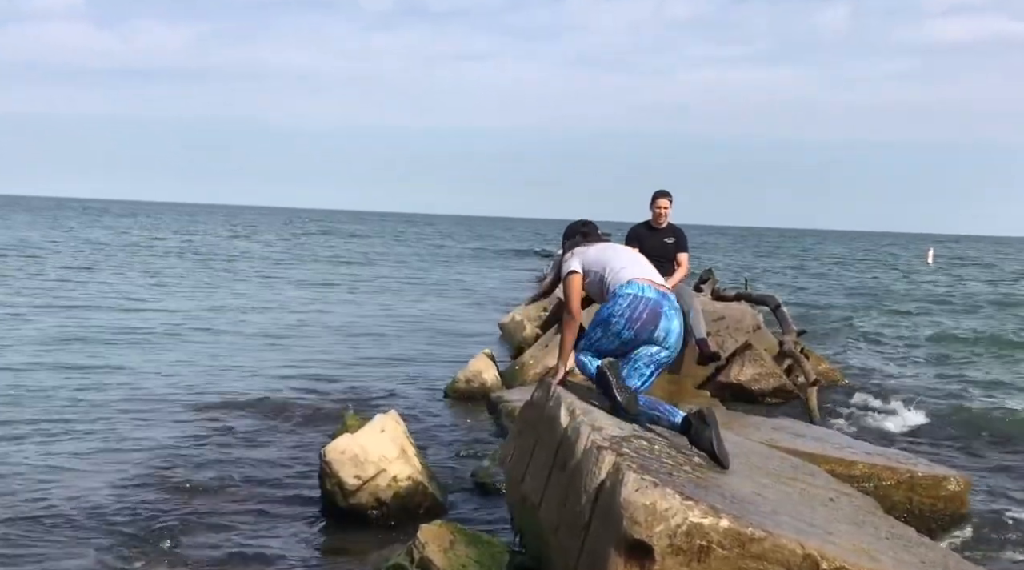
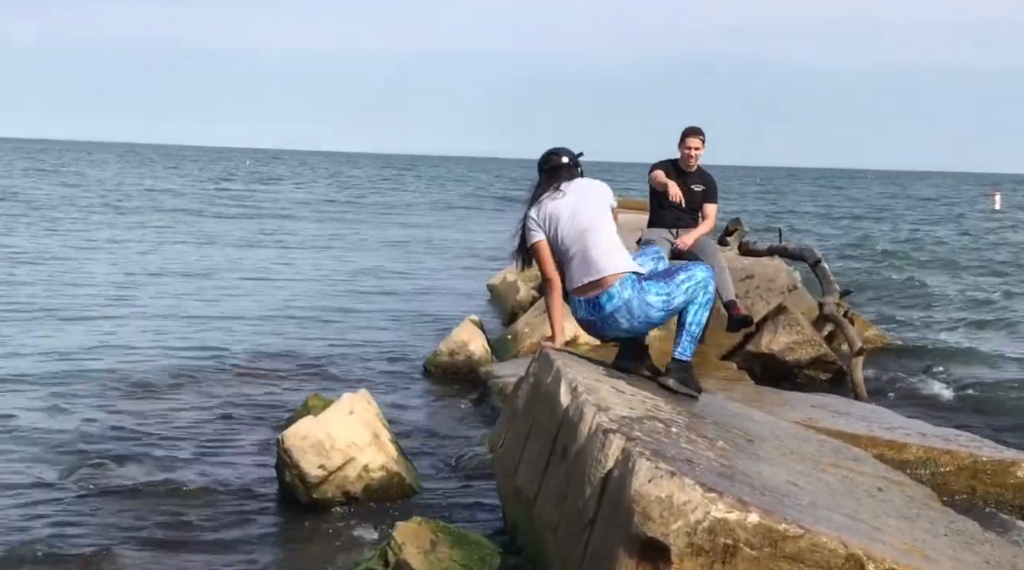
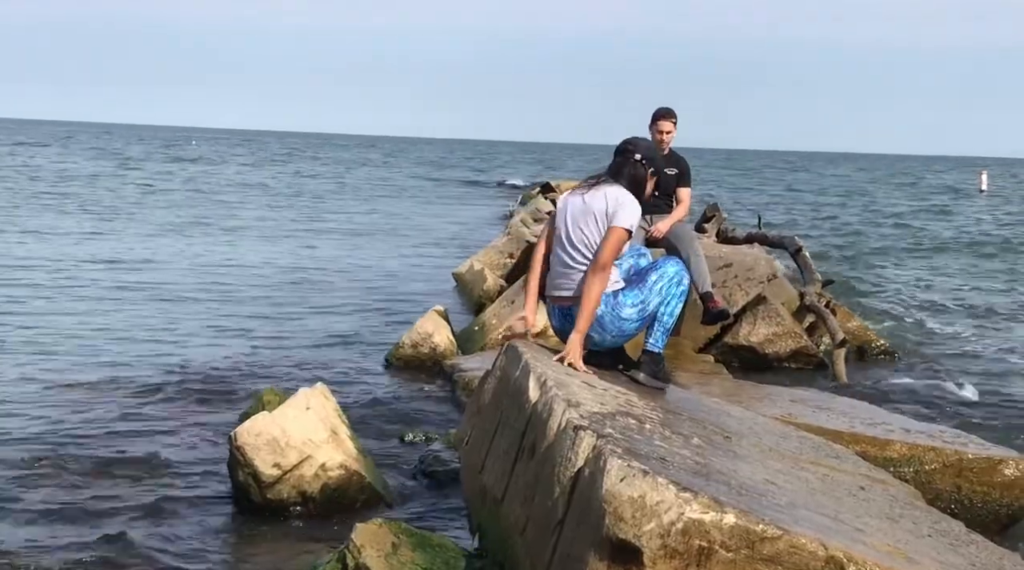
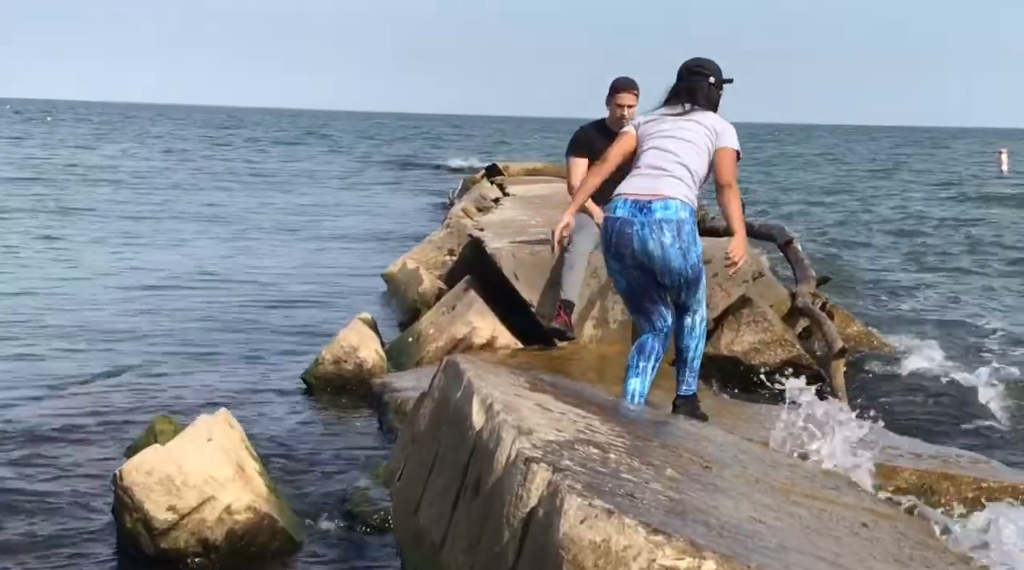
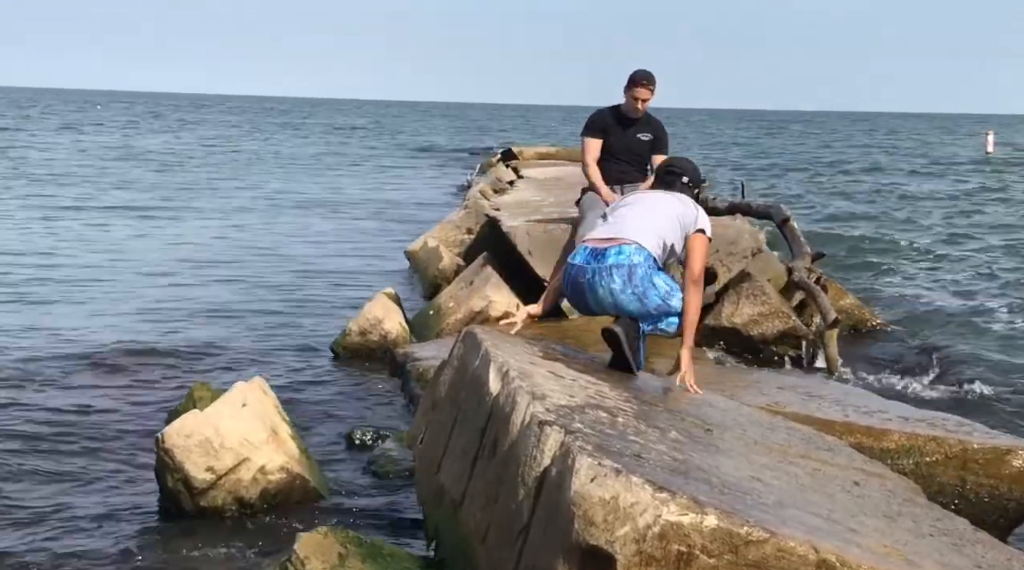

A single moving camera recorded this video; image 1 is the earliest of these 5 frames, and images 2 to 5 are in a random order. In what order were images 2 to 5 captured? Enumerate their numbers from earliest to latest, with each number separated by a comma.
2, 3, 5, 4
